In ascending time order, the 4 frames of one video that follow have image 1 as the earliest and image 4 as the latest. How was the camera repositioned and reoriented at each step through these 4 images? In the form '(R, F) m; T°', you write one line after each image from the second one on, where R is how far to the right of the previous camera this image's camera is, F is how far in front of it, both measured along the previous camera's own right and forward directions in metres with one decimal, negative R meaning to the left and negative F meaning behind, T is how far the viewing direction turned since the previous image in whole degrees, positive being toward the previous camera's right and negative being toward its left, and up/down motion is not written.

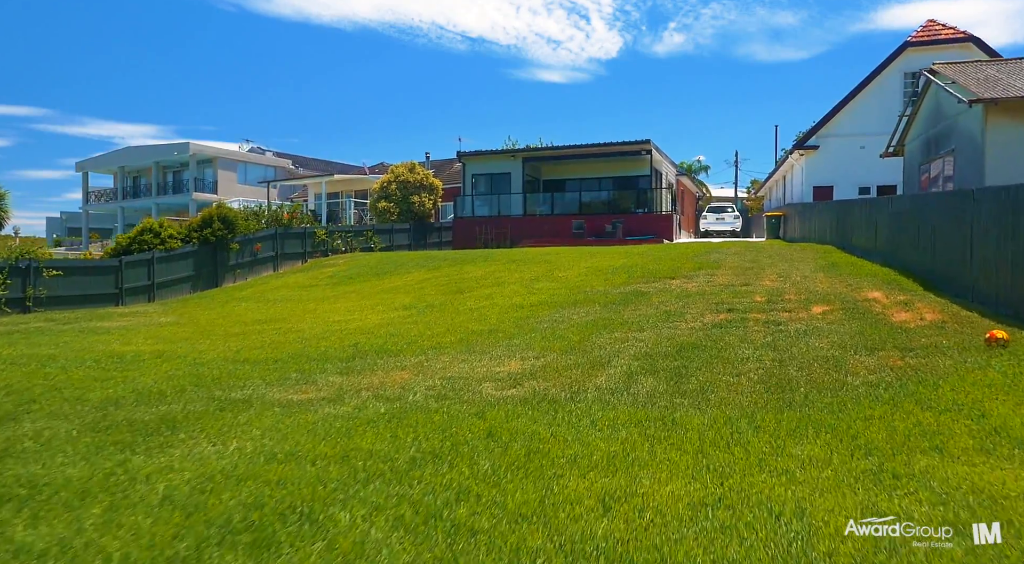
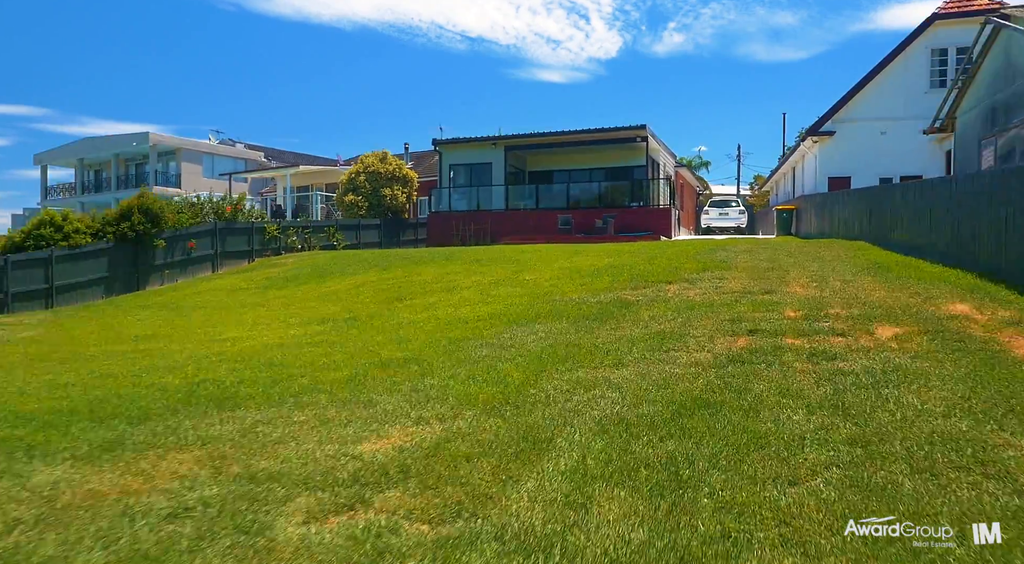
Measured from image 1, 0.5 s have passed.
(+0.4, +1.4) m; 0°
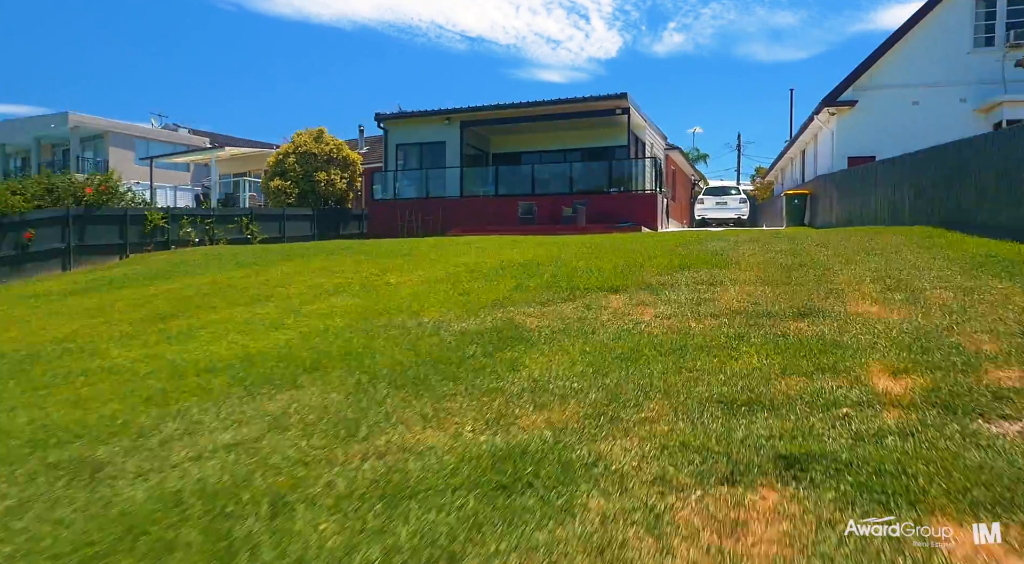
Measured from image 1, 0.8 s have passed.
(+0.7, +2.1) m; 0°
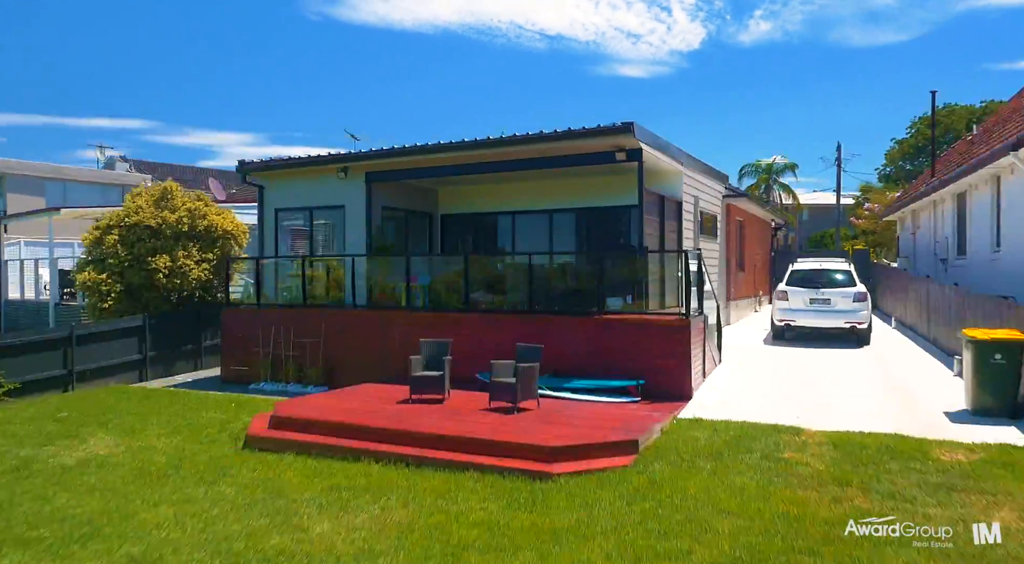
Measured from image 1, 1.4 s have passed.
(+1.4, +4.5) m; -7°
